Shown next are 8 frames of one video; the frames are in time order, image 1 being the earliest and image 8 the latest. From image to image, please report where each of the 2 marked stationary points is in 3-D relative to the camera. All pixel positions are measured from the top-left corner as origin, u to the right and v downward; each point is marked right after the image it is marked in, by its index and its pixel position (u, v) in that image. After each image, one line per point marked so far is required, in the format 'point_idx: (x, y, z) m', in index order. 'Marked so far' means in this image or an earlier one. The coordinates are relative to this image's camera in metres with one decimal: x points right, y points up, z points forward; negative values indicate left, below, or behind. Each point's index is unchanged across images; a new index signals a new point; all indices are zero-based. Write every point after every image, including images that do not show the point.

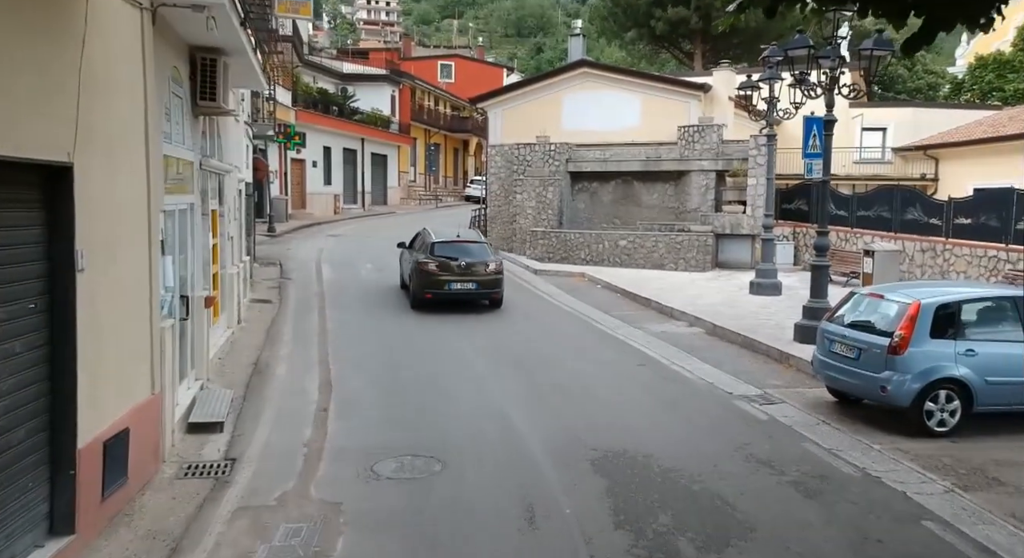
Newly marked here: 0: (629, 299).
0: (+2.2, -0.4, +17.4) m
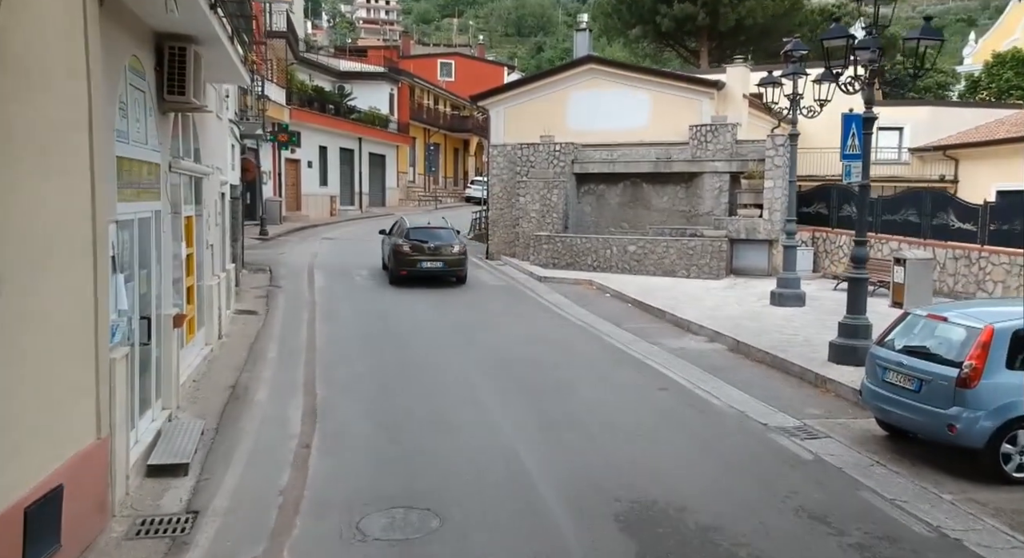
0: (+2.3, -0.6, +16.3) m
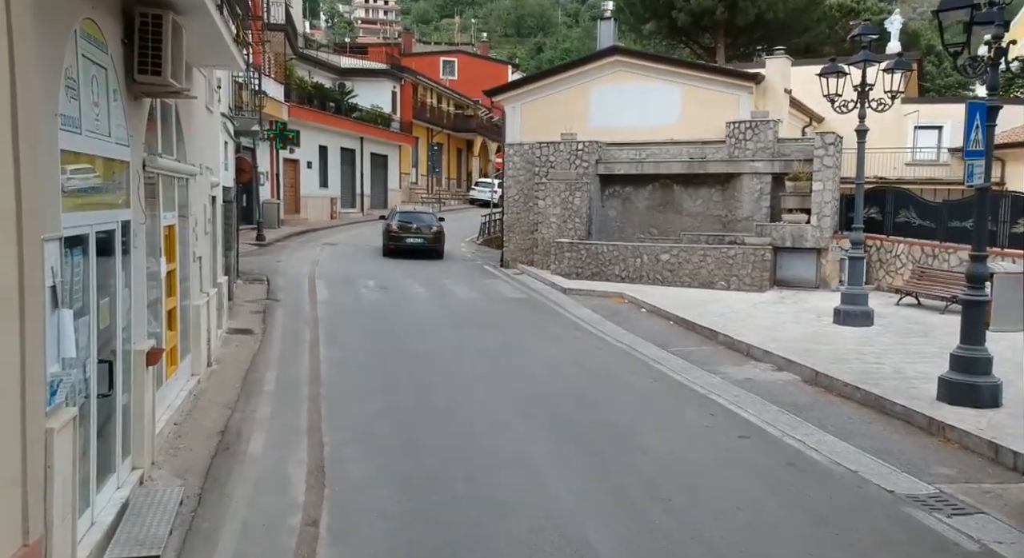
0: (+2.8, -0.8, +14.5) m
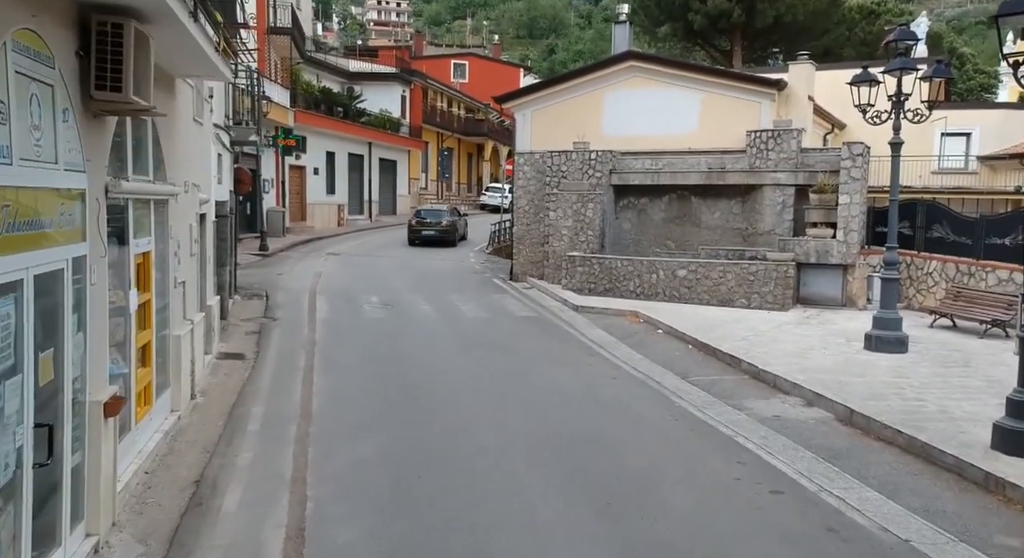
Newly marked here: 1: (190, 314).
0: (+2.9, -1.1, +13.6) m
1: (-3.9, -0.4, +10.9) m
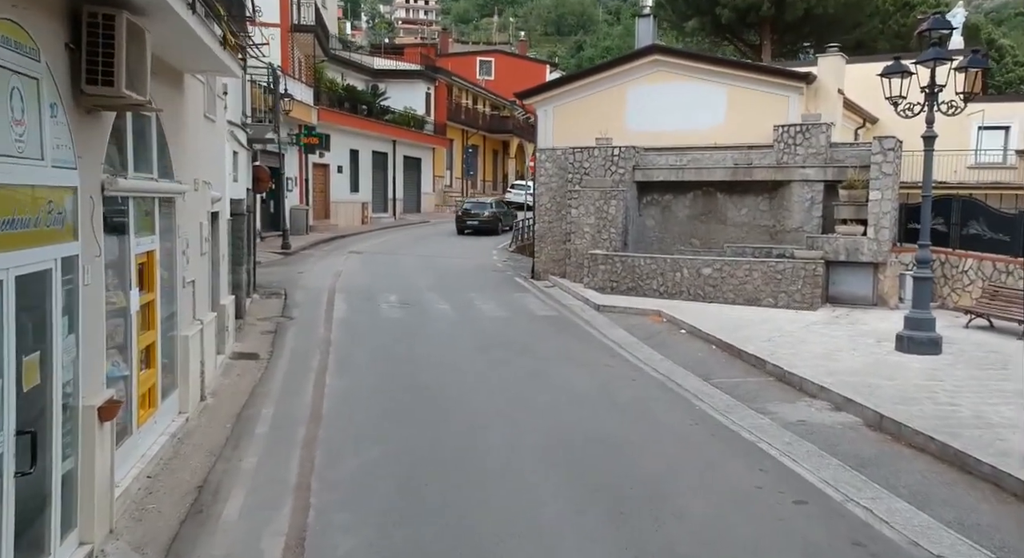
0: (+3.2, -1.1, +13.2) m
1: (-3.7, -0.4, +10.7) m
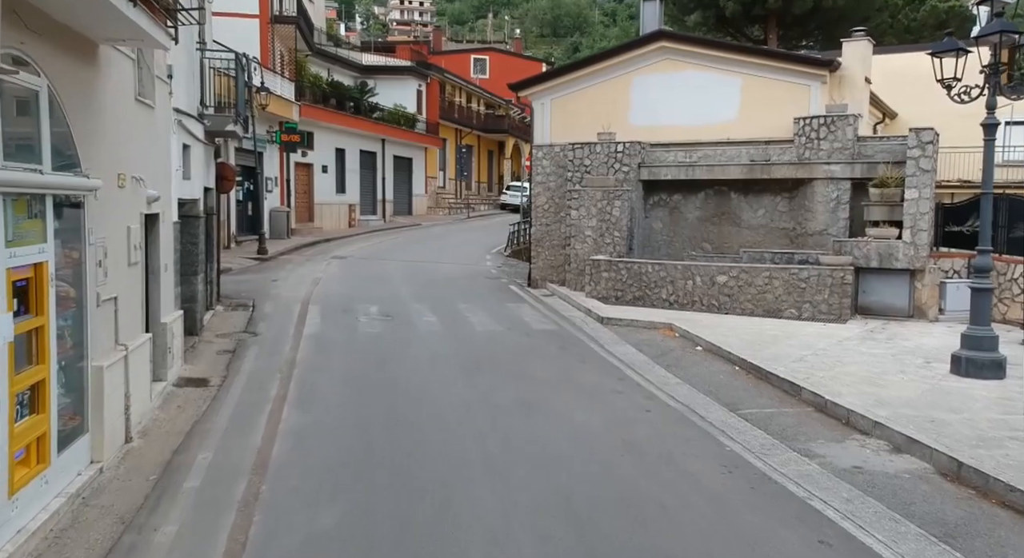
0: (+3.1, -1.2, +11.4) m
1: (-3.8, -0.6, +8.9) m
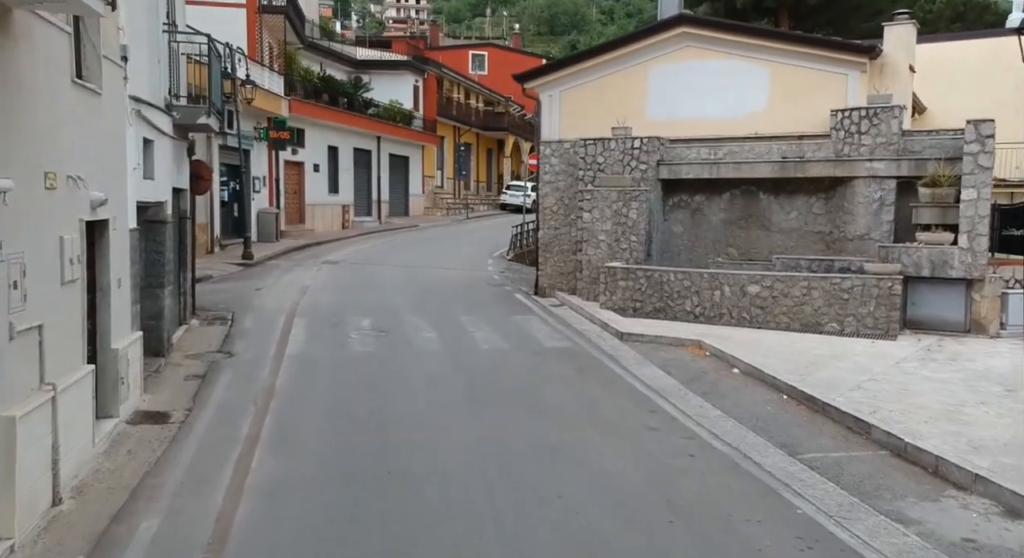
0: (+3.2, -1.4, +9.7) m
1: (-3.6, -0.8, +7.2) m
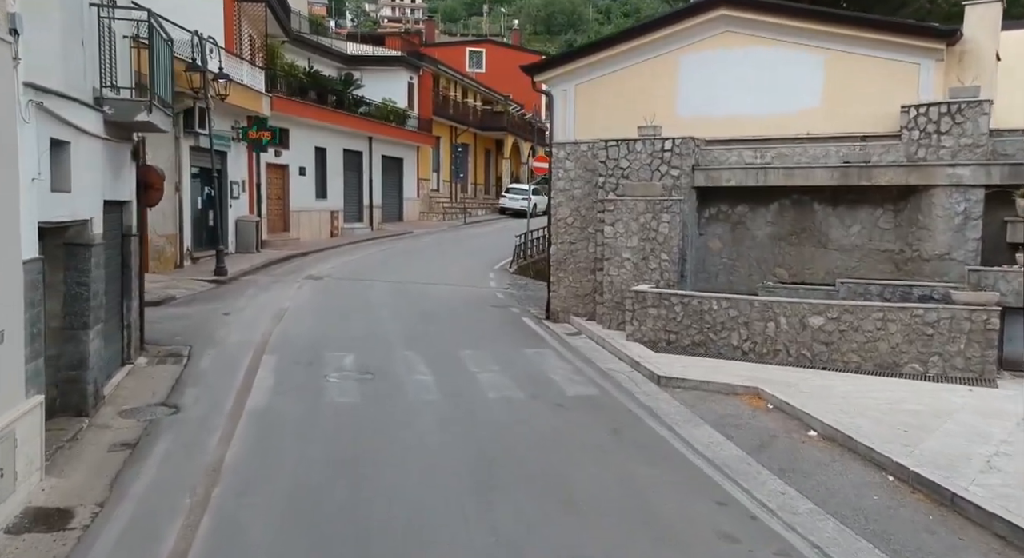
0: (+3.4, -1.8, +7.3) m
1: (-3.4, -1.1, +4.8) m
